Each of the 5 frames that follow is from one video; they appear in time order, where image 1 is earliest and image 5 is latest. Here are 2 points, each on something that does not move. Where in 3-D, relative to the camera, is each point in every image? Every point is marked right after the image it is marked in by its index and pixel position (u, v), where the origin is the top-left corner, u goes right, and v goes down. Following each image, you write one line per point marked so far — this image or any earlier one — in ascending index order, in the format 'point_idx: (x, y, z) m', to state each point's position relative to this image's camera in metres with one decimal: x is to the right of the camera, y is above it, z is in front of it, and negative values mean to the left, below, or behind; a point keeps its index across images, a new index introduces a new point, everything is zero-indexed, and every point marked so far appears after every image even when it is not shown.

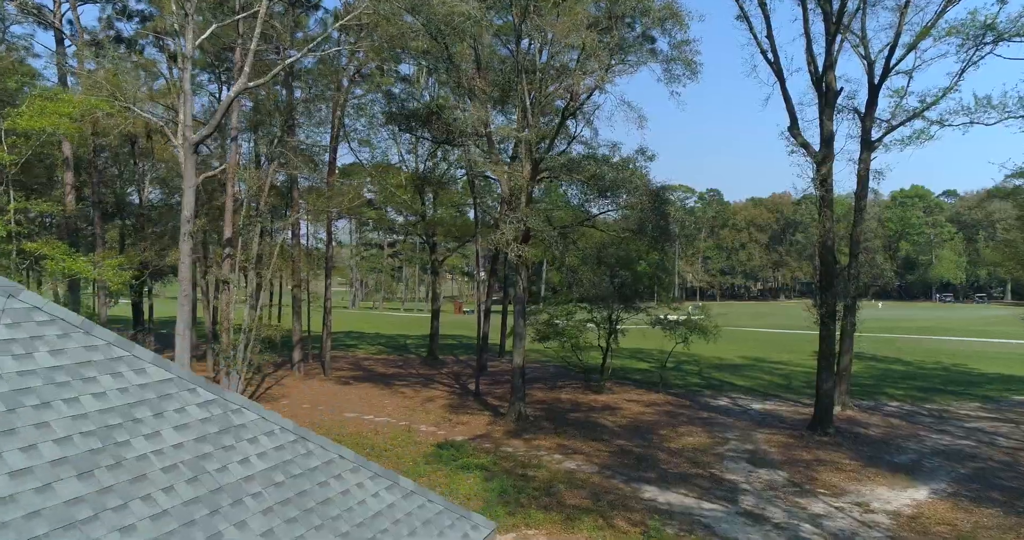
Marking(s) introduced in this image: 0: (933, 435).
0: (+6.7, -2.6, +11.1) m
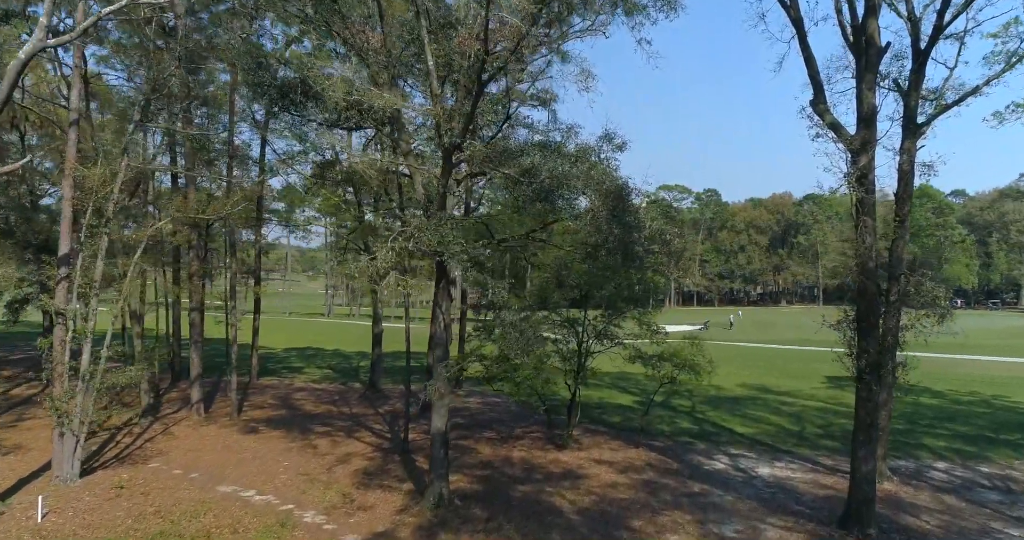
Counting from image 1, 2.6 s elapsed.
0: (+5.7, -3.0, +8.0) m
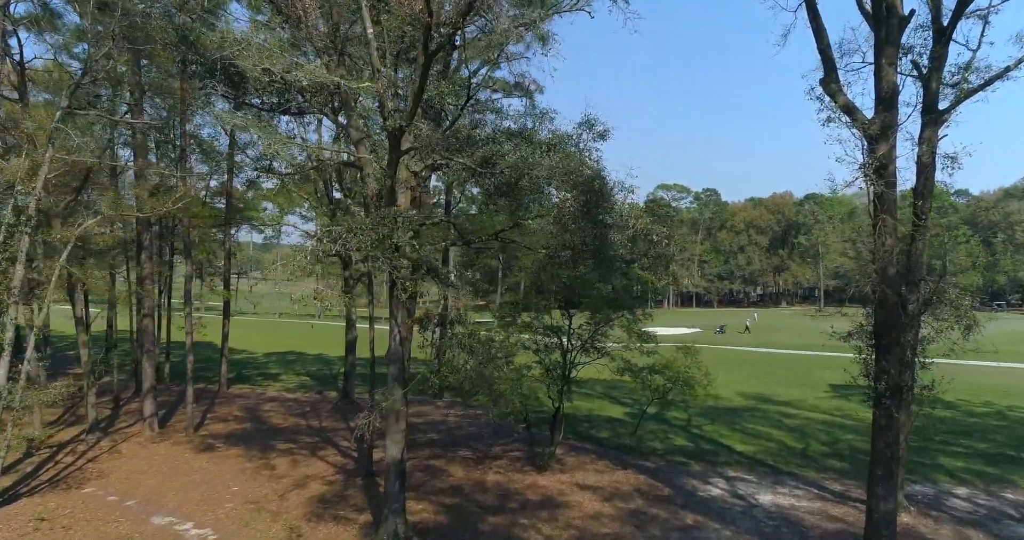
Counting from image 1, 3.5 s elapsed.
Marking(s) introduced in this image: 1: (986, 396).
0: (+5.3, -3.0, +6.9) m
1: (+11.4, -3.0, +16.8) m
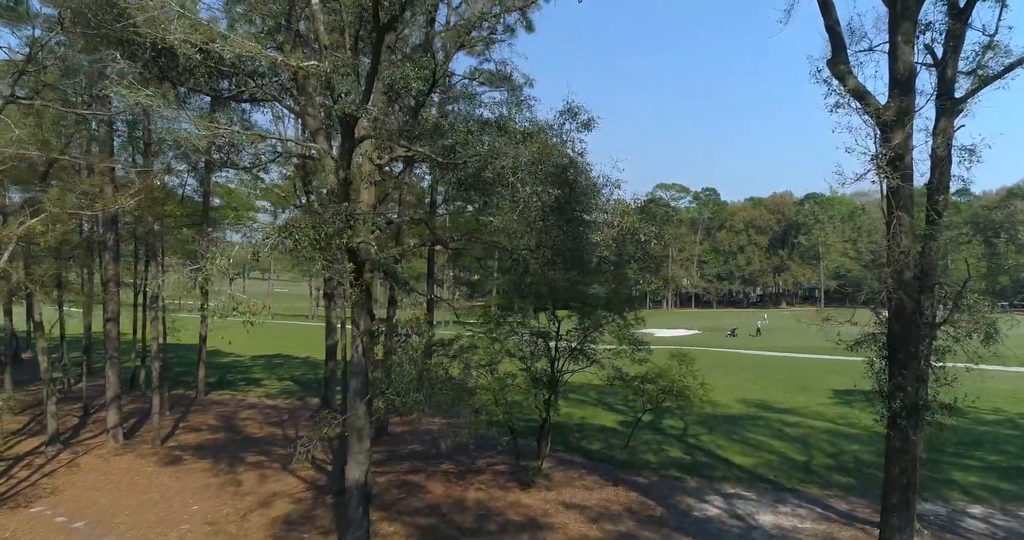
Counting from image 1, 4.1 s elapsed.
0: (+5.1, -3.1, +6.2) m
1: (+11.1, -3.1, +16.1) m
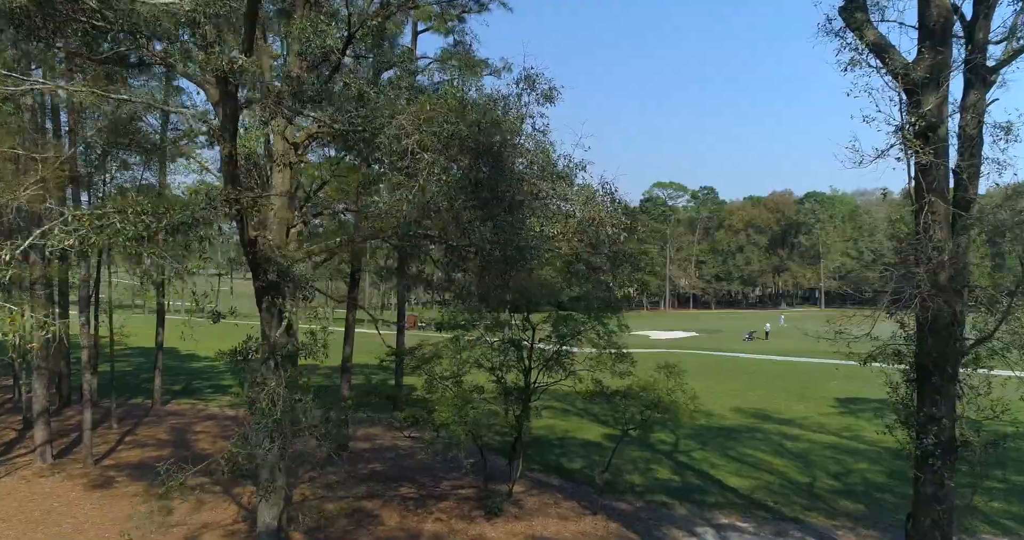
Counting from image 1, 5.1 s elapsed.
0: (+4.6, -3.1, +5.1) m
1: (+10.7, -3.1, +15.0) m
